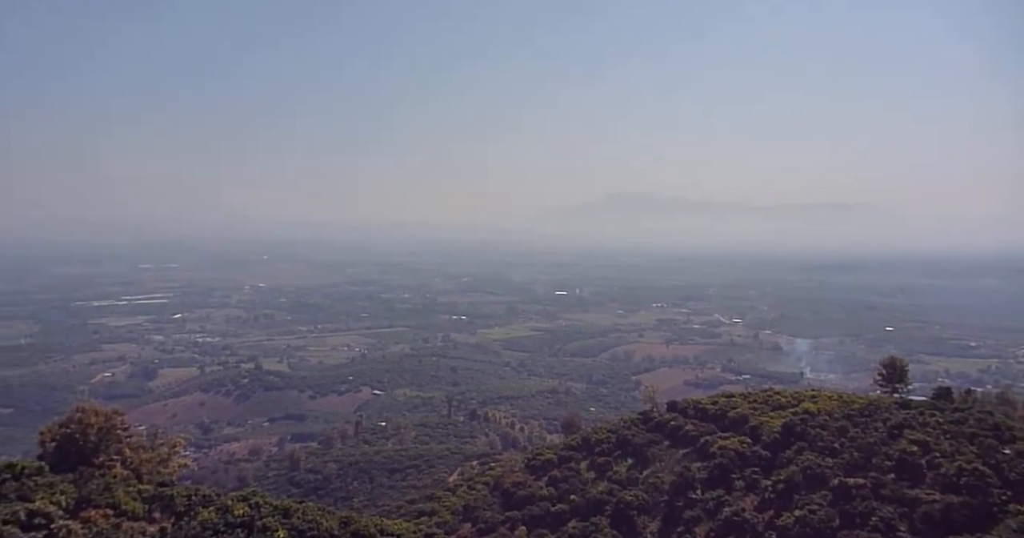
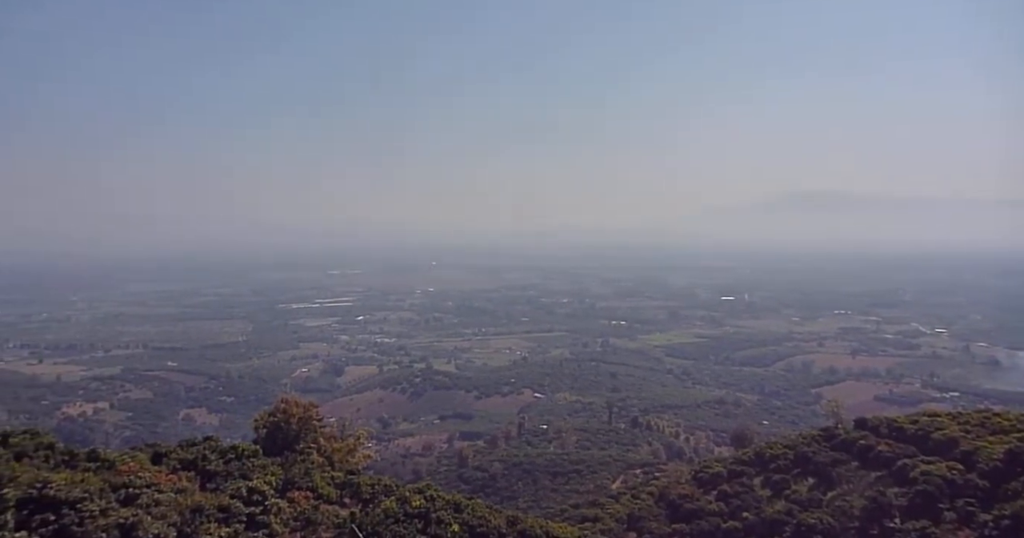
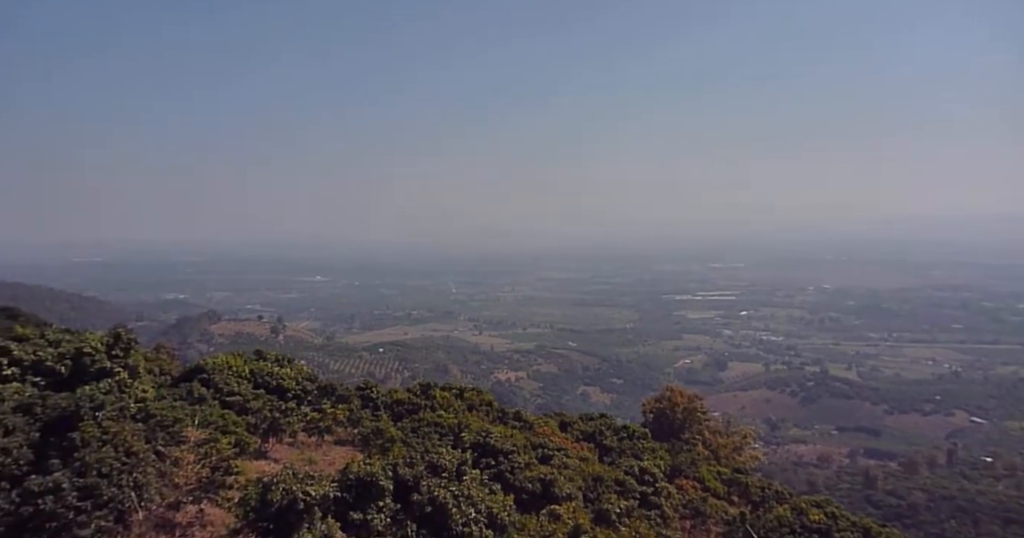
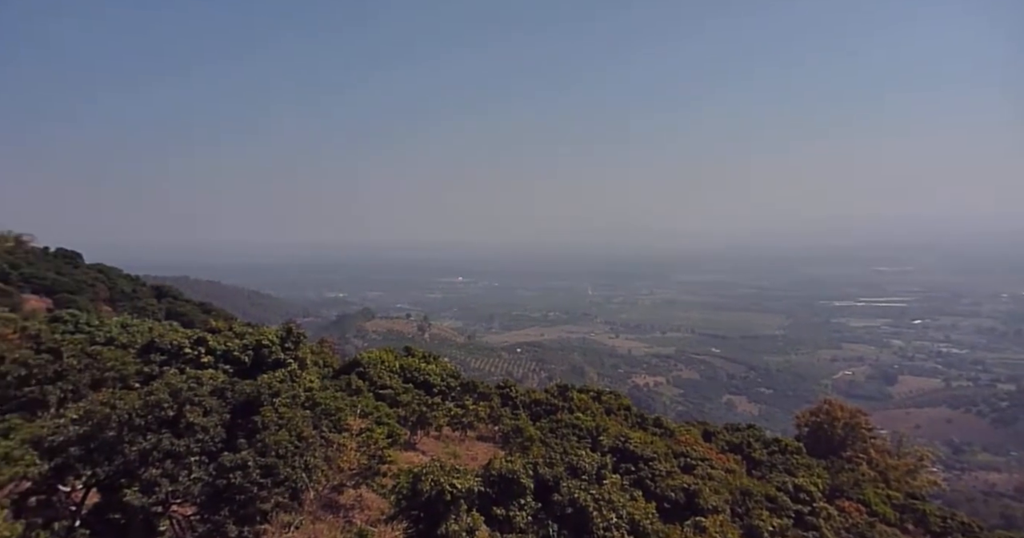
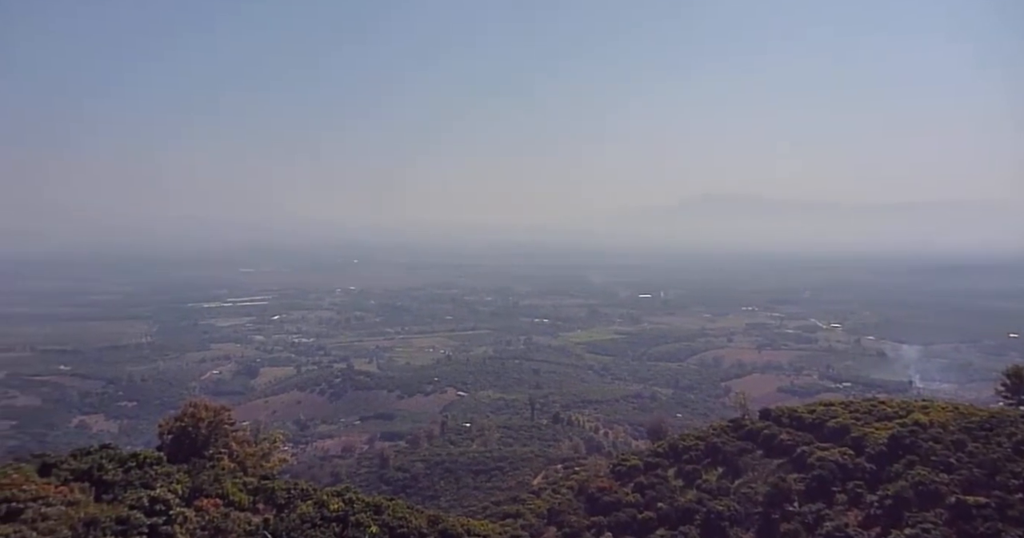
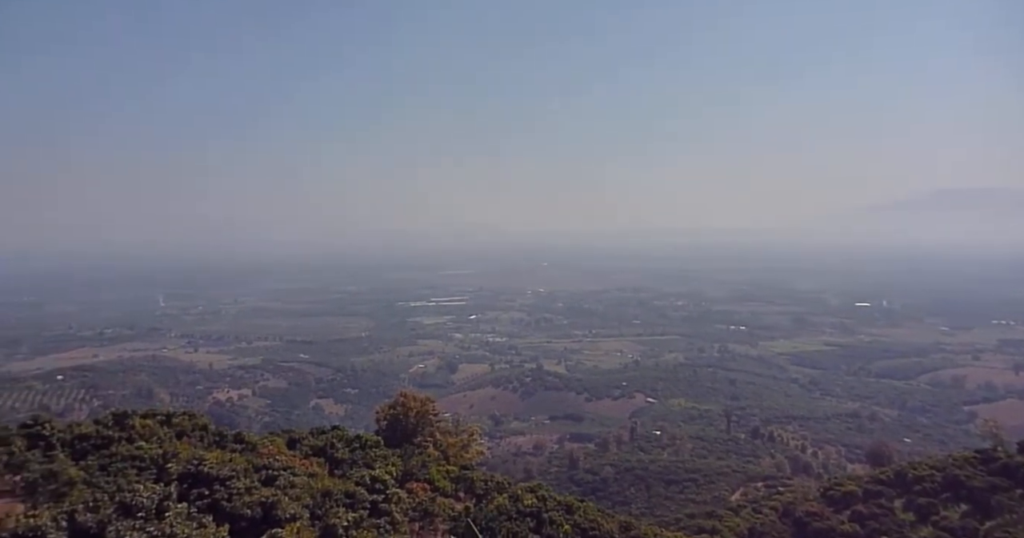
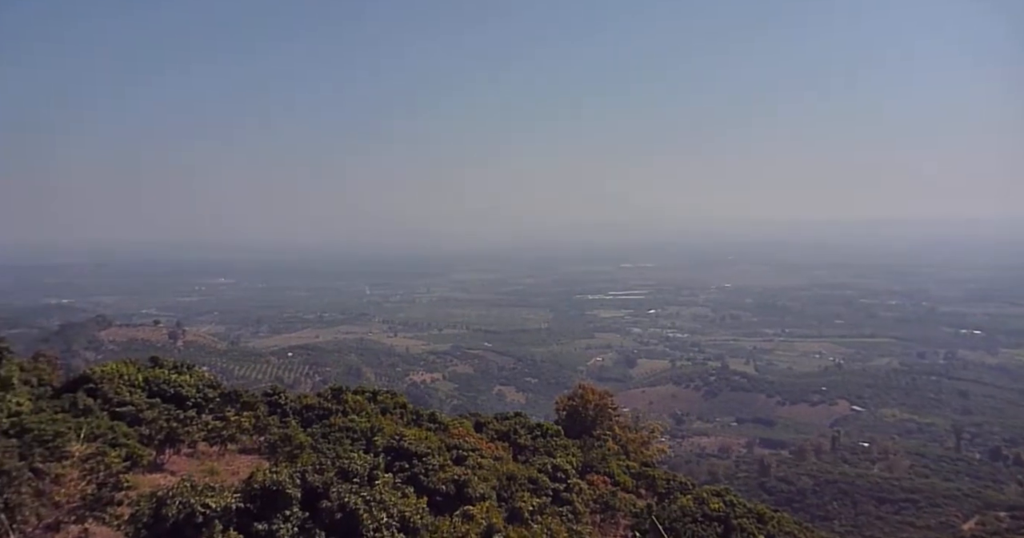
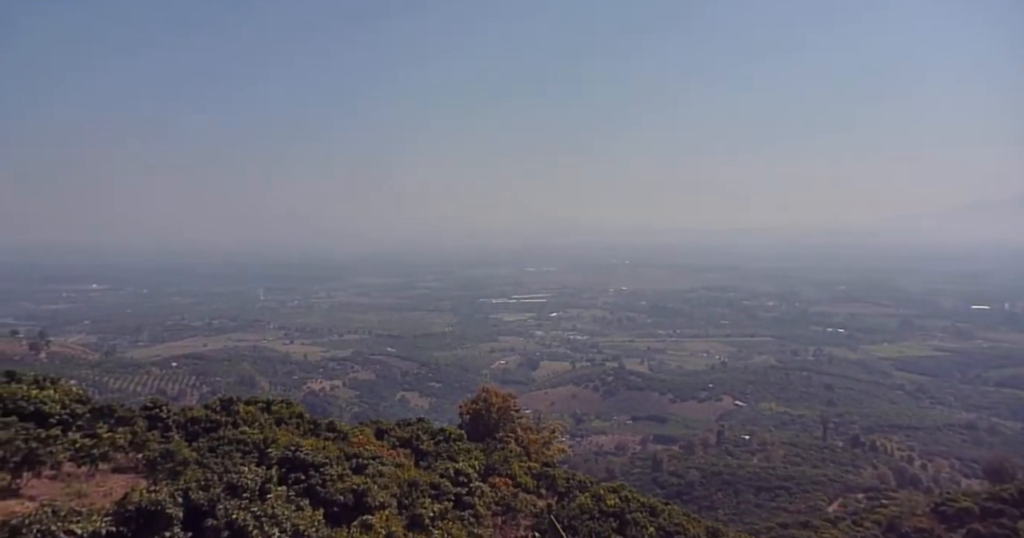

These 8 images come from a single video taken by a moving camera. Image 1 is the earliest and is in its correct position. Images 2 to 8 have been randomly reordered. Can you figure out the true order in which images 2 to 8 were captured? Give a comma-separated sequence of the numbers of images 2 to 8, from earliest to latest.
5, 2, 6, 8, 7, 3, 4
